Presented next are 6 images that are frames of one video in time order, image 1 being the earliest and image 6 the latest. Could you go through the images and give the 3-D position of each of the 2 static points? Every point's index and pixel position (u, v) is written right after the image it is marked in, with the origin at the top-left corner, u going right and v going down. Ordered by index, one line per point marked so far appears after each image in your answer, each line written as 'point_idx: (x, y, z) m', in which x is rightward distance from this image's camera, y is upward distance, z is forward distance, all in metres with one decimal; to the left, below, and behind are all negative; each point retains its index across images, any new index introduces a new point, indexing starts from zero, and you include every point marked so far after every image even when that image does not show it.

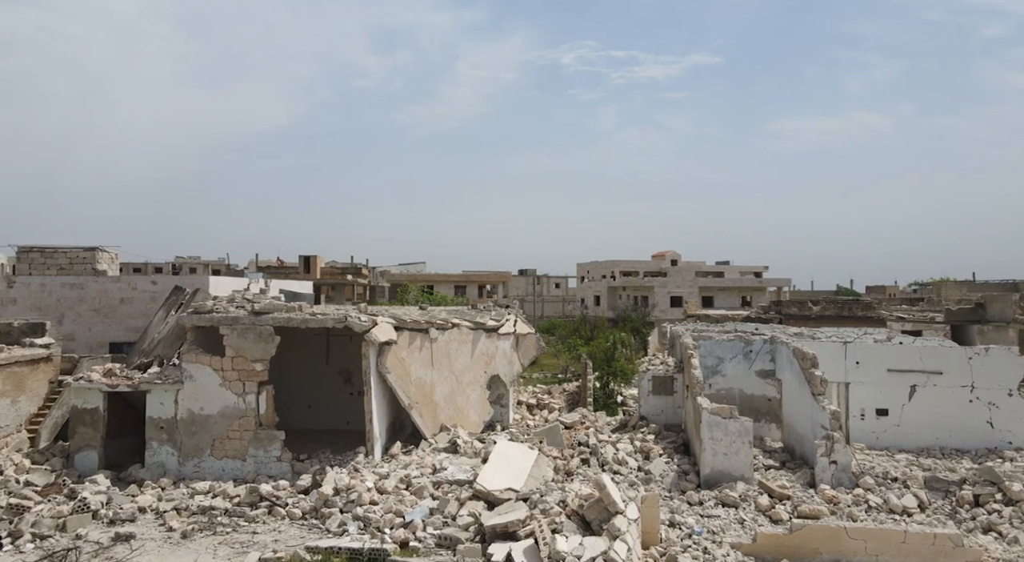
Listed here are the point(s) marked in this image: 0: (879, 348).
0: (+6.5, -1.2, +12.2) m
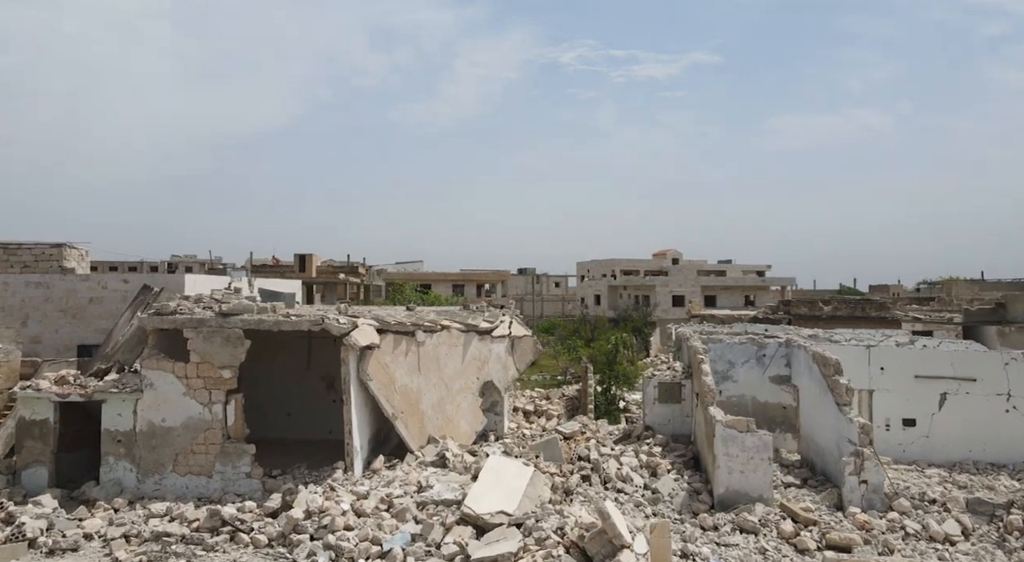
0: (+6.4, -1.2, +11.2) m
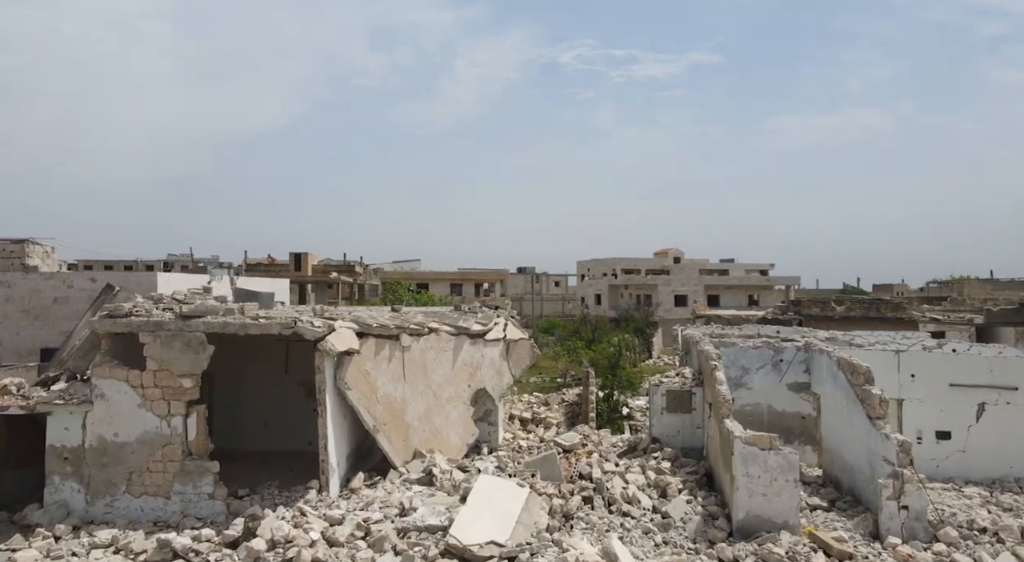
0: (+6.3, -1.2, +10.2) m
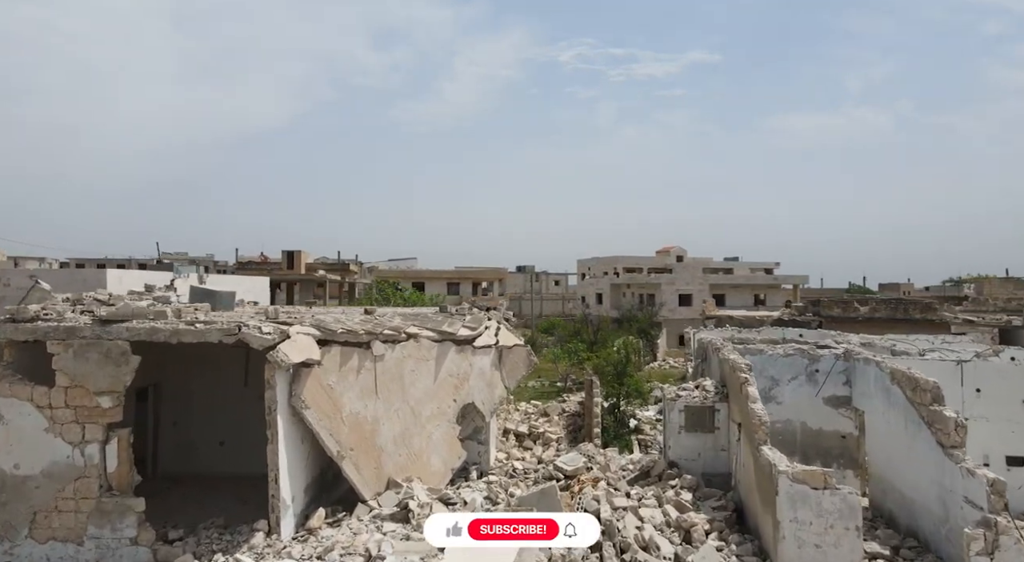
0: (+6.2, -1.1, +8.6) m
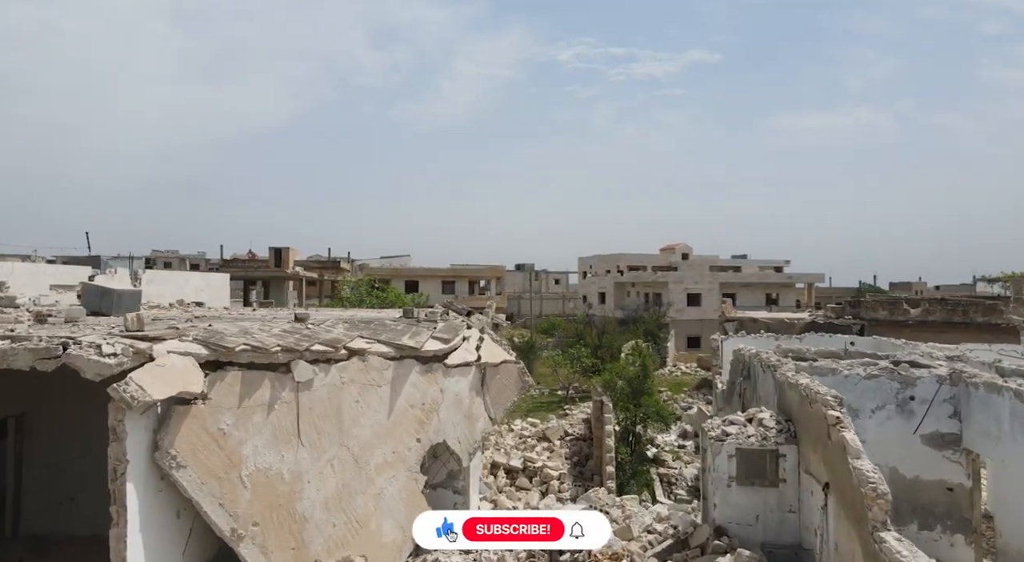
0: (+6.1, -1.1, +5.9) m
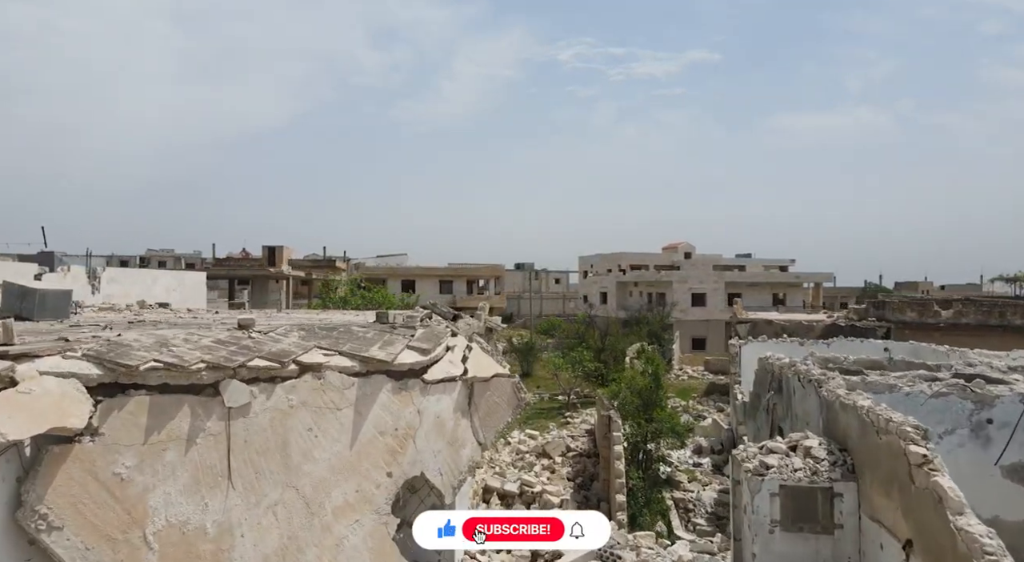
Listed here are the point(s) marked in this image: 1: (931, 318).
0: (+6.0, -1.1, +4.6) m
1: (+9.3, -0.8, +15.3) m
